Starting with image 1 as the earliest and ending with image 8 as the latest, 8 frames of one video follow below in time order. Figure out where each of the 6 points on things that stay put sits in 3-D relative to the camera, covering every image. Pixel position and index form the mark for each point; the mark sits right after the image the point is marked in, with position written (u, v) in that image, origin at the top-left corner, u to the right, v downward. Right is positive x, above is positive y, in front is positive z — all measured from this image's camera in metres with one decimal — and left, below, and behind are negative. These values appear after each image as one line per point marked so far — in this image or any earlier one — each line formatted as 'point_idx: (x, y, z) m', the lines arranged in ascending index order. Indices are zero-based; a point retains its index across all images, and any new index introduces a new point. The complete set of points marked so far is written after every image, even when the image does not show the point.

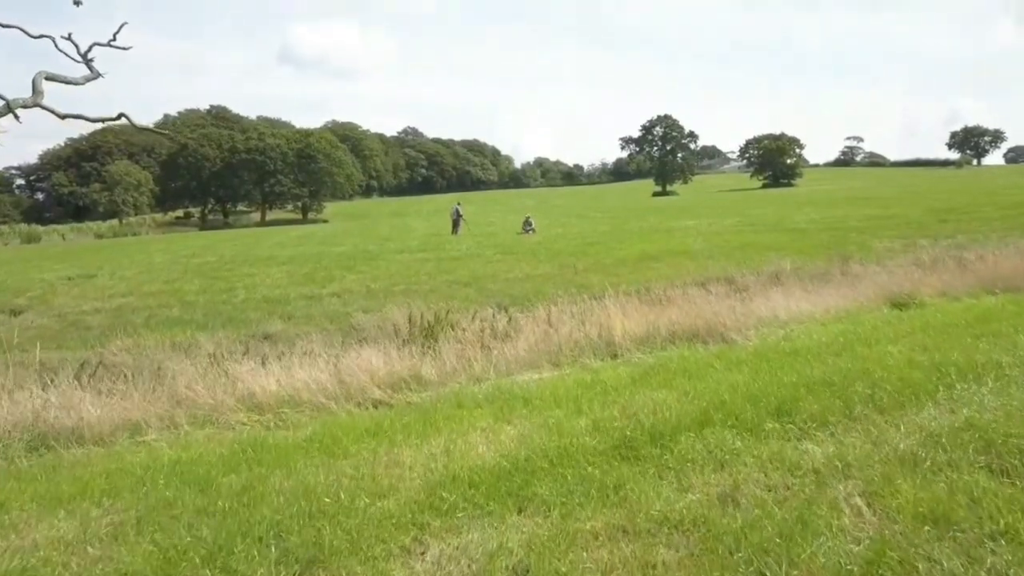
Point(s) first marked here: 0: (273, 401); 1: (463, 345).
0: (-2.2, -1.0, +7.3) m
1: (-0.6, -0.7, +10.1) m
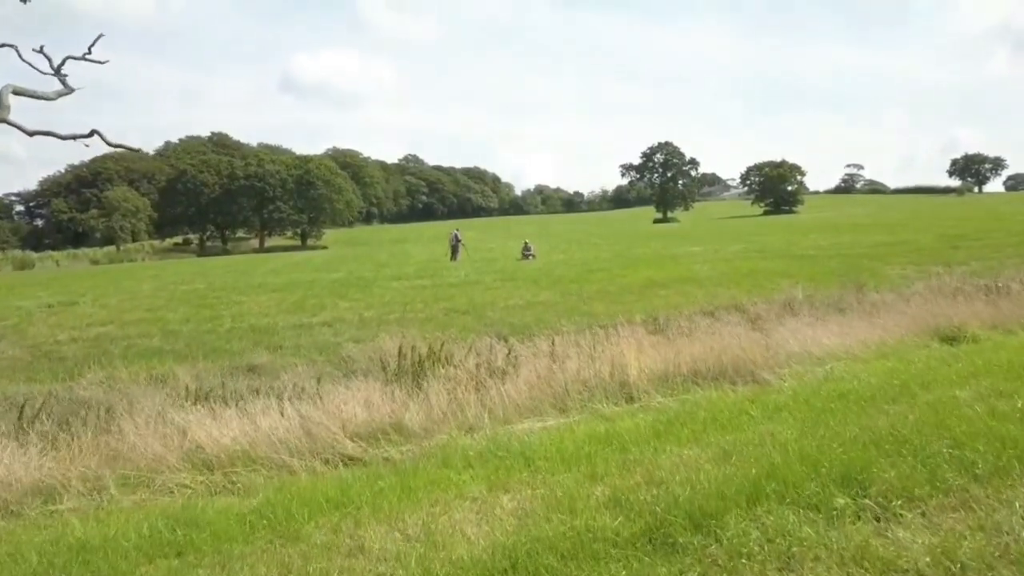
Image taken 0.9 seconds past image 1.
0: (-2.2, -1.3, +6.1) m
1: (-0.6, -1.1, +8.9) m
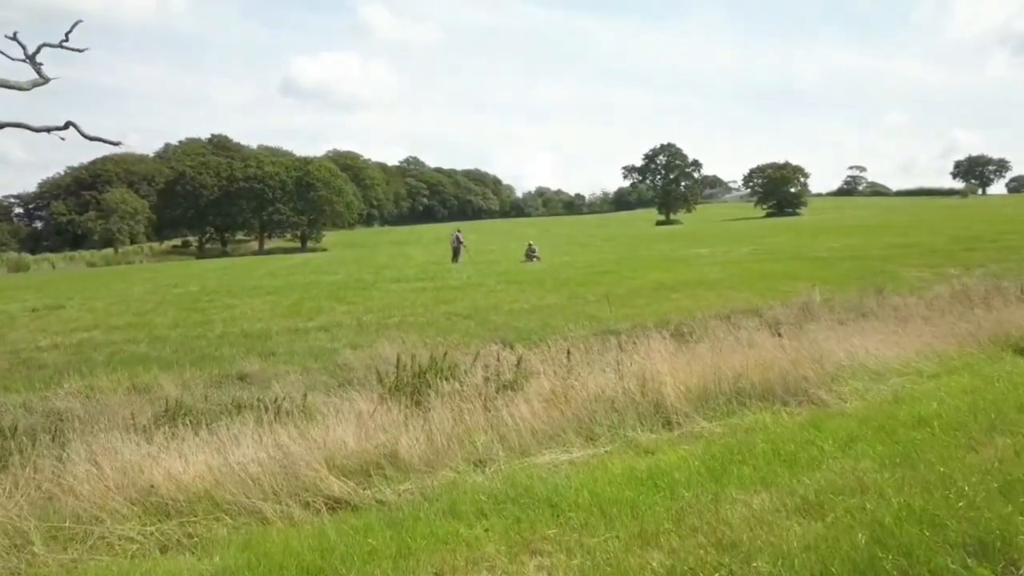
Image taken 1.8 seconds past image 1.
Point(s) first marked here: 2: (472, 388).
0: (-2.1, -1.3, +5.0) m
1: (-0.5, -1.1, +7.8) m
2: (-0.4, -1.1, +9.0) m
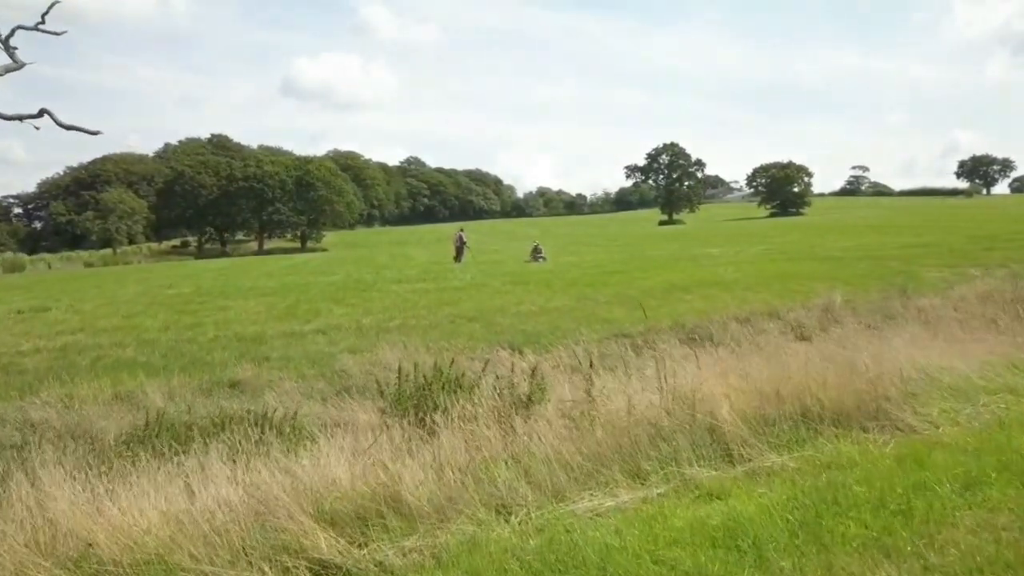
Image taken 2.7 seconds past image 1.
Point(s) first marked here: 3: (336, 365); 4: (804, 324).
0: (-1.9, -1.4, +3.9) m
1: (-0.3, -1.2, +6.8) m
2: (-0.3, -1.1, +7.9) m
3: (-3.8, -1.7, +17.3) m
4: (+7.0, -0.9, +19.3) m
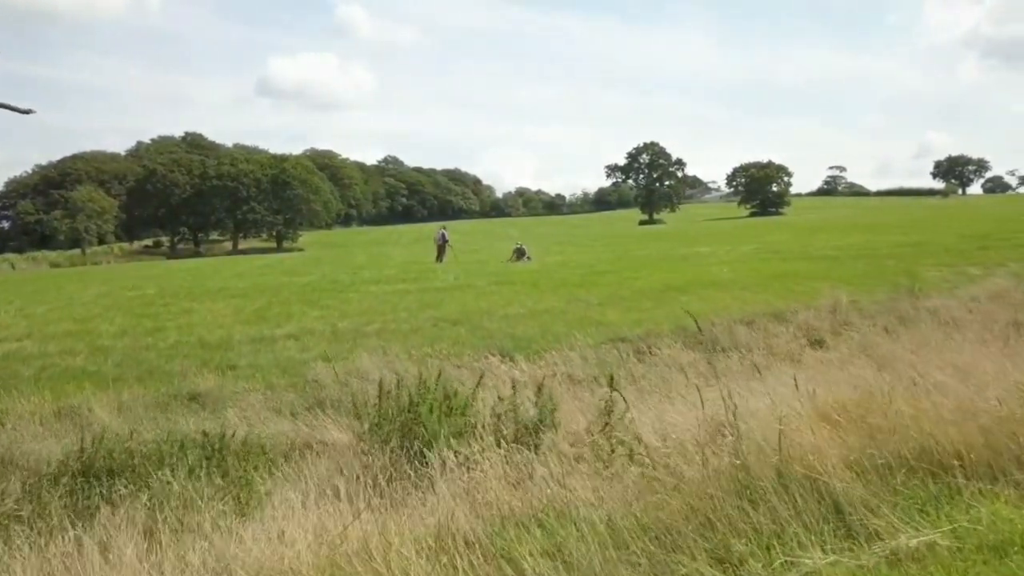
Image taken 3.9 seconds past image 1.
0: (-1.7, -1.4, +2.4) m
1: (-0.2, -1.2, +5.2) m
2: (-0.2, -1.2, +6.3) m
3: (-4.0, -1.7, +15.7) m
4: (+6.7, -0.9, +18.0) m
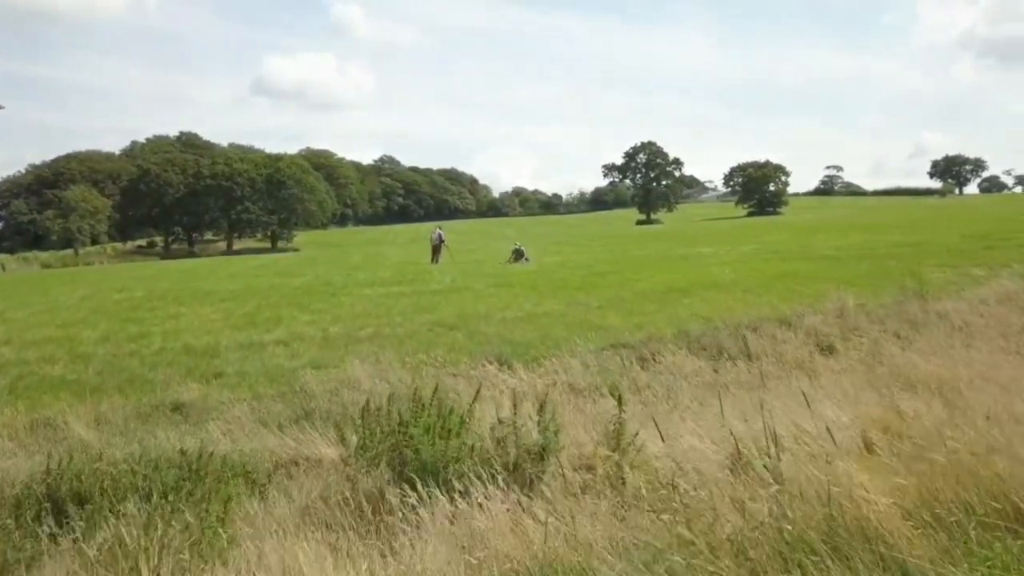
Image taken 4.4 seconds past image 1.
0: (-1.7, -1.5, +1.7) m
1: (-0.2, -1.3, +4.6) m
2: (-0.2, -1.3, +5.7) m
3: (-4.0, -1.8, +15.0) m
4: (+6.7, -1.0, +17.4) m
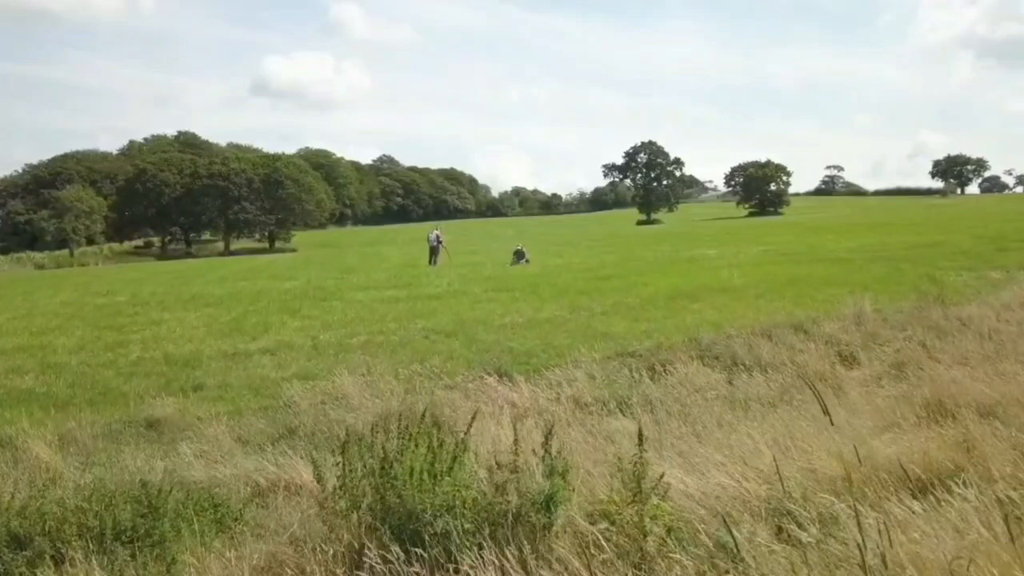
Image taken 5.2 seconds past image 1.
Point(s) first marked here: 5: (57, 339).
0: (-1.7, -1.6, +0.7) m
1: (-0.2, -1.4, +3.5) m
2: (-0.2, -1.4, +4.6) m
3: (-4.0, -1.9, +14.0) m
4: (+6.7, -1.1, +16.3) m
5: (-10.4, -1.1, +18.6) m
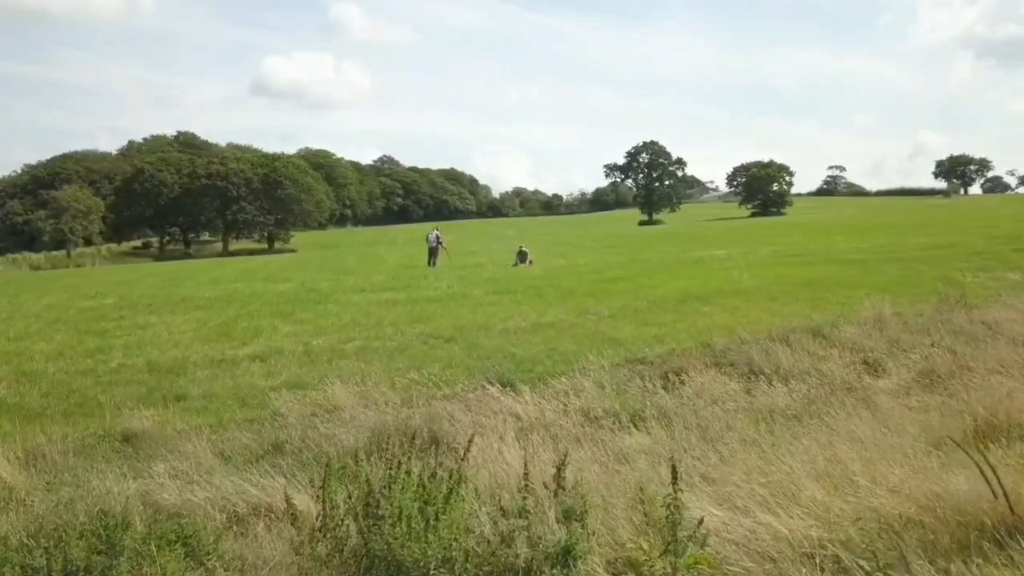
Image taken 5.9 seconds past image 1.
0: (-1.6, -1.6, -0.3) m
1: (-0.1, -1.4, +2.6) m
2: (-0.1, -1.4, +3.7) m
3: (-3.9, -2.0, +13.0) m
4: (+6.8, -1.1, +15.4) m
5: (-10.4, -1.2, +17.6) m
